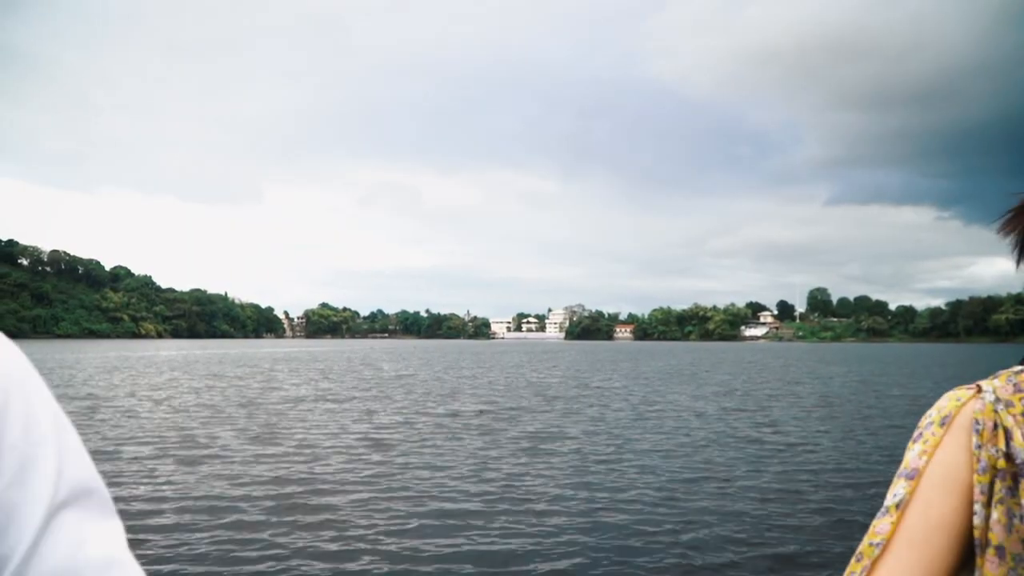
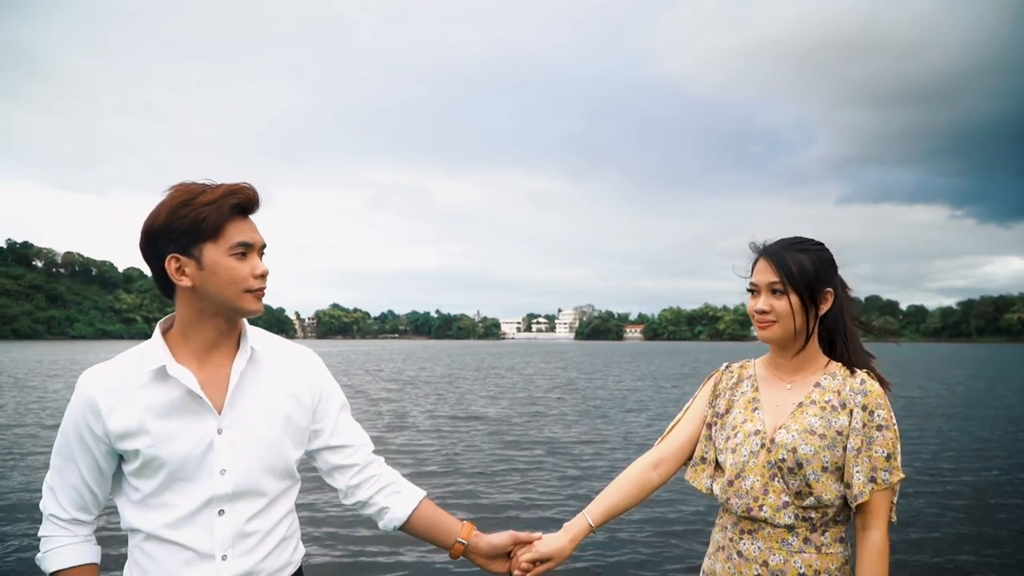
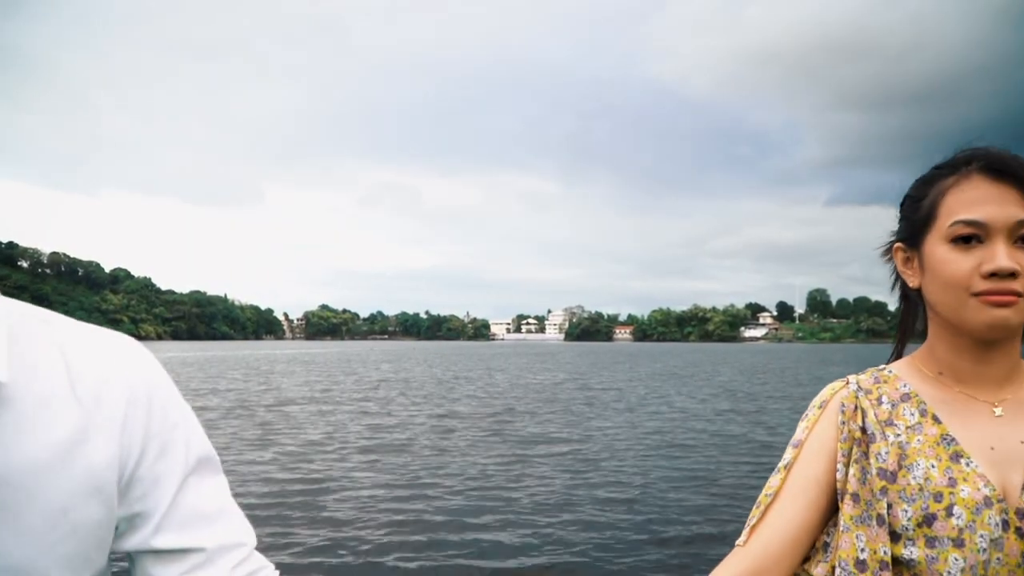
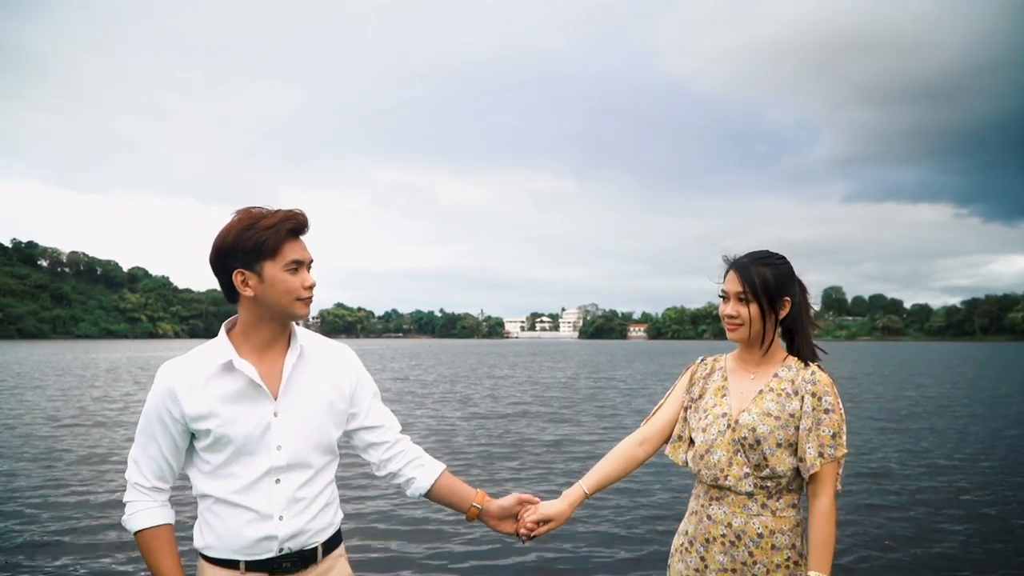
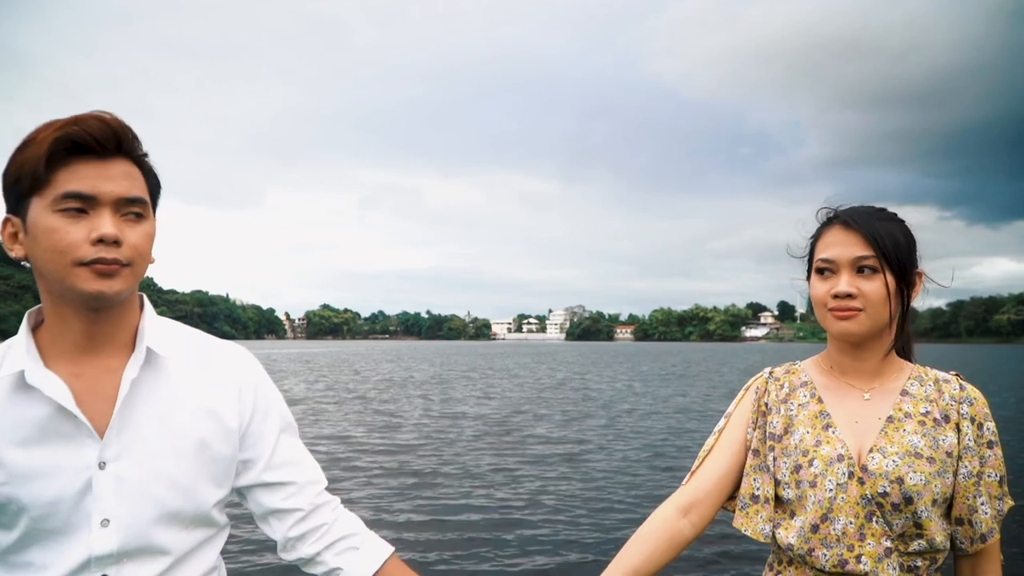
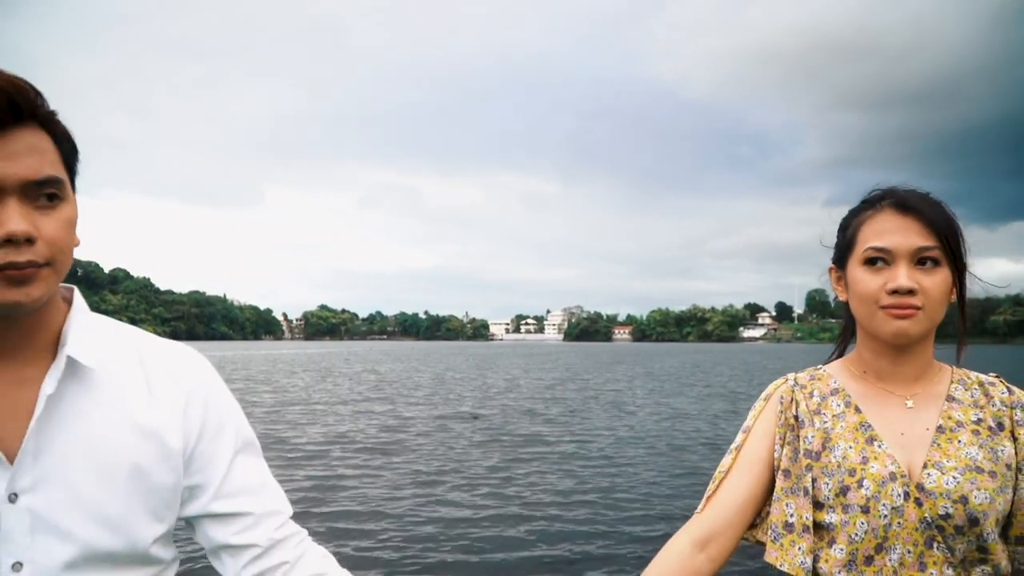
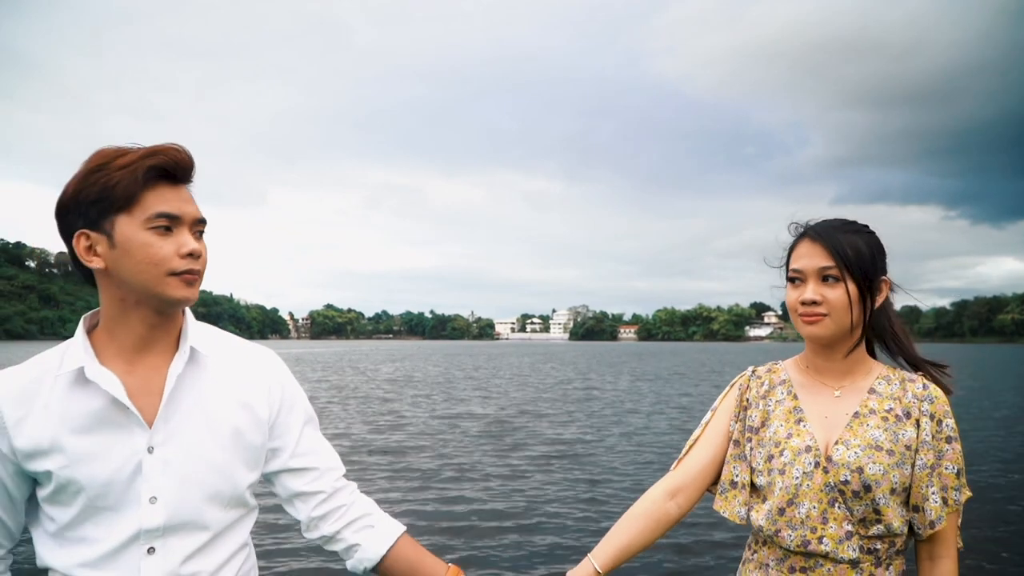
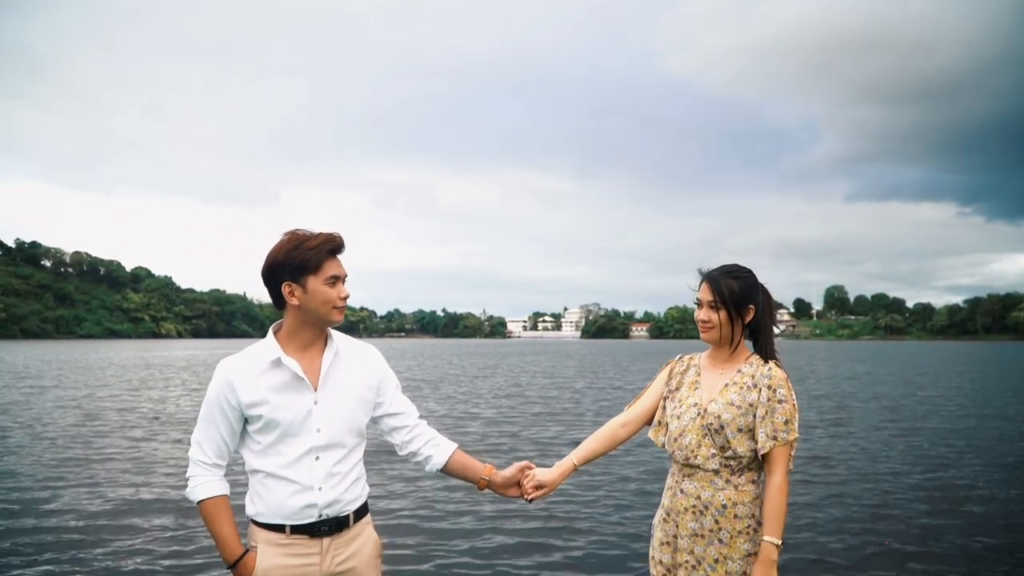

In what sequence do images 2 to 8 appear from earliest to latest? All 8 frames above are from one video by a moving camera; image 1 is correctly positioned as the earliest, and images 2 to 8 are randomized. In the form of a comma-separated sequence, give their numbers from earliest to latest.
3, 6, 5, 7, 2, 4, 8
